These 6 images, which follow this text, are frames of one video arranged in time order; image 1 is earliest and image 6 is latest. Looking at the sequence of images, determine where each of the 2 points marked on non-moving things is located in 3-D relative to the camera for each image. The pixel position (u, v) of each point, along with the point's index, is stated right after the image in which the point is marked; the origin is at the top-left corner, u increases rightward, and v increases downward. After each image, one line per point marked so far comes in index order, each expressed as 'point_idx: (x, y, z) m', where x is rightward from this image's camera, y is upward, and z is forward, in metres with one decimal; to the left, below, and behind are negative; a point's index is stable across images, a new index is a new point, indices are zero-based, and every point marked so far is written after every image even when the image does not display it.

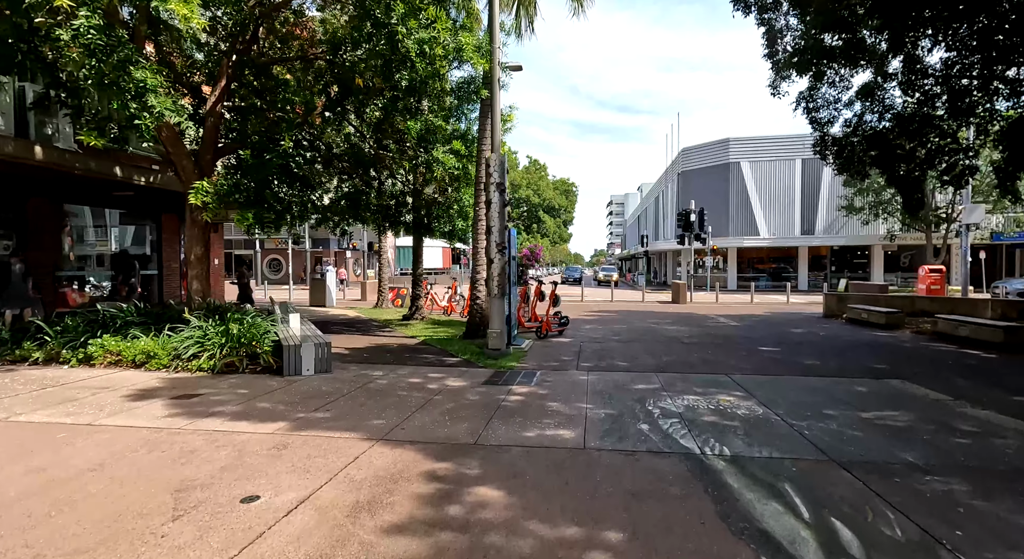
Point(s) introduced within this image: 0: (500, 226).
0: (-0.2, +0.9, +9.0) m
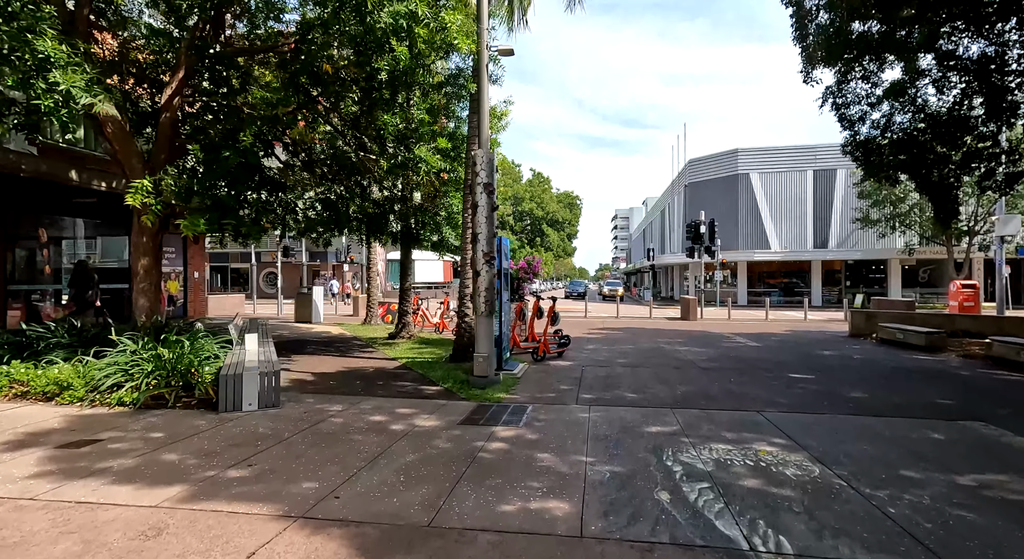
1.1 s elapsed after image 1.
0: (-0.3, +0.7, +7.8) m
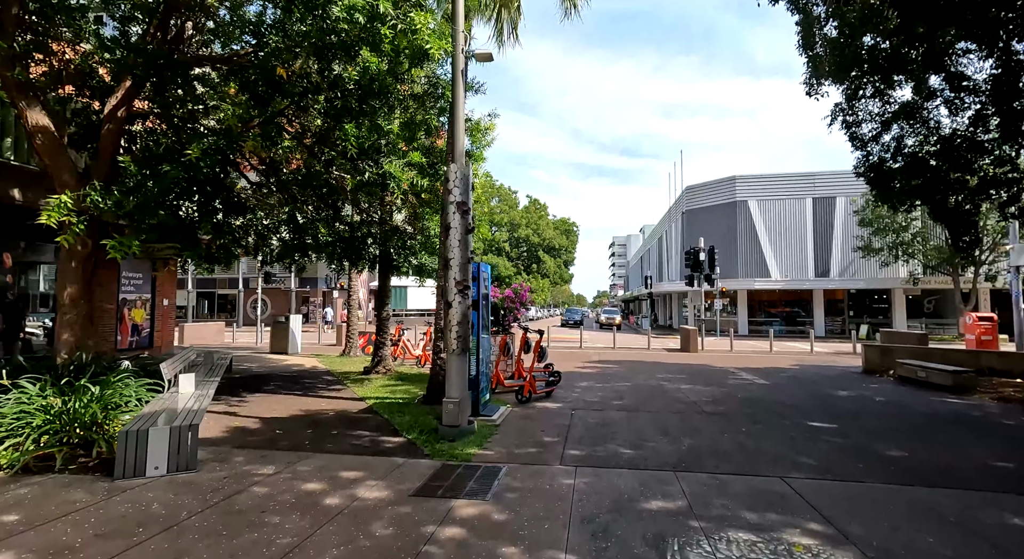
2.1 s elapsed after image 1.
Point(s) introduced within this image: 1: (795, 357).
0: (-0.6, +0.3, +6.8) m
1: (+9.7, -2.6, +18.3) m
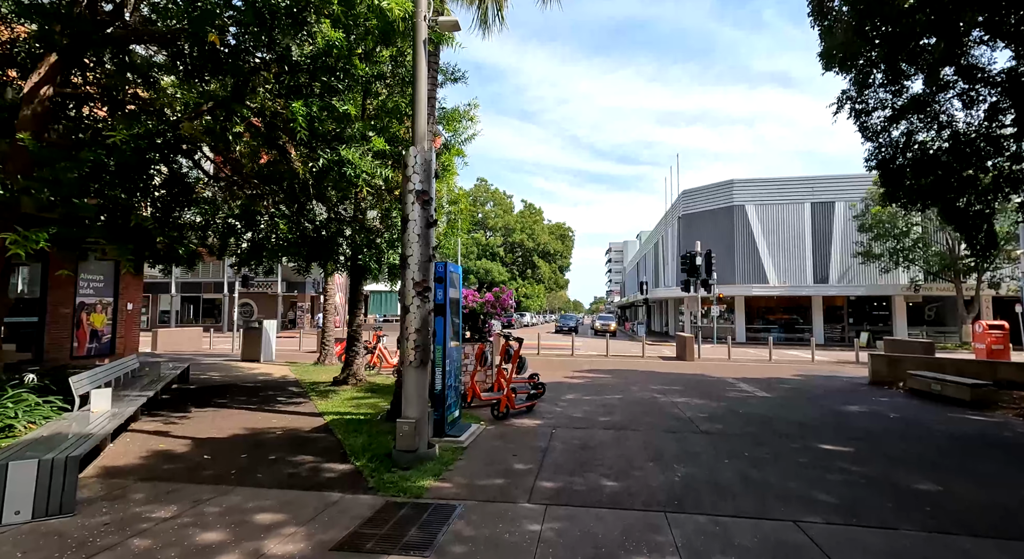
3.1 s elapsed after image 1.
0: (-1.0, +0.2, +5.9) m
1: (+9.2, -2.8, +17.4) m
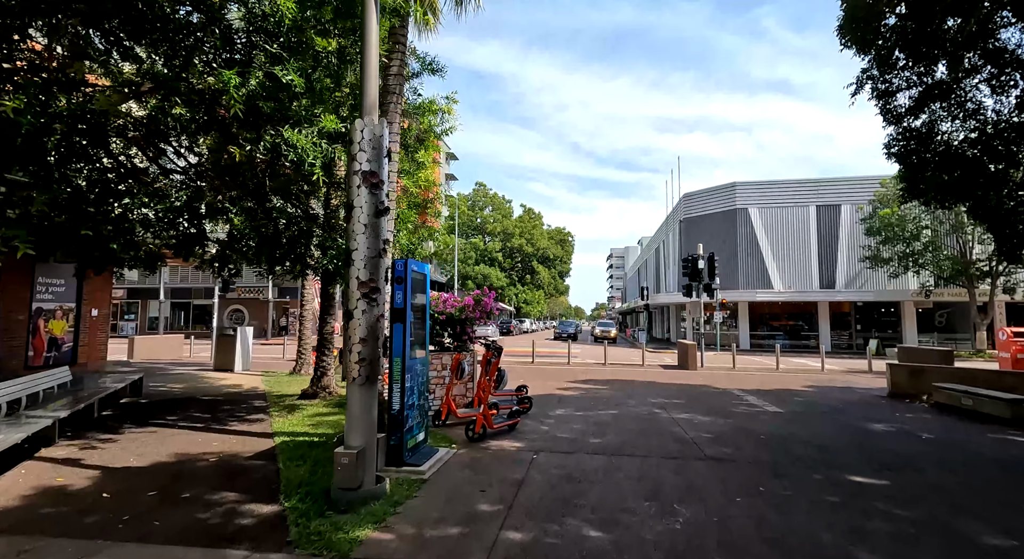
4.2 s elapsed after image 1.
0: (-1.3, +0.2, +4.9) m
1: (+9.0, -2.9, +16.4) m
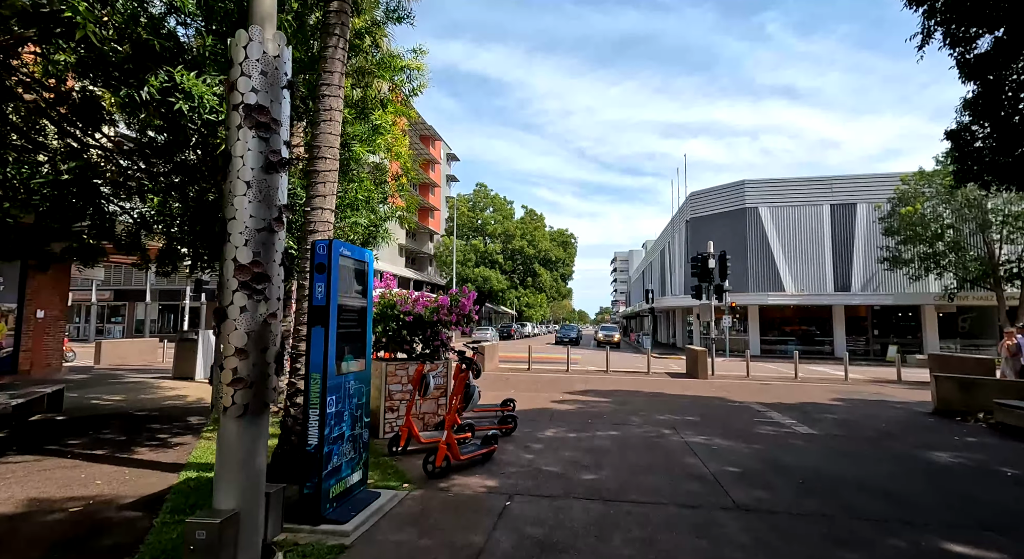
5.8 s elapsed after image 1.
0: (-1.6, +0.3, +3.4) m
1: (+8.8, -2.9, +14.8) m
